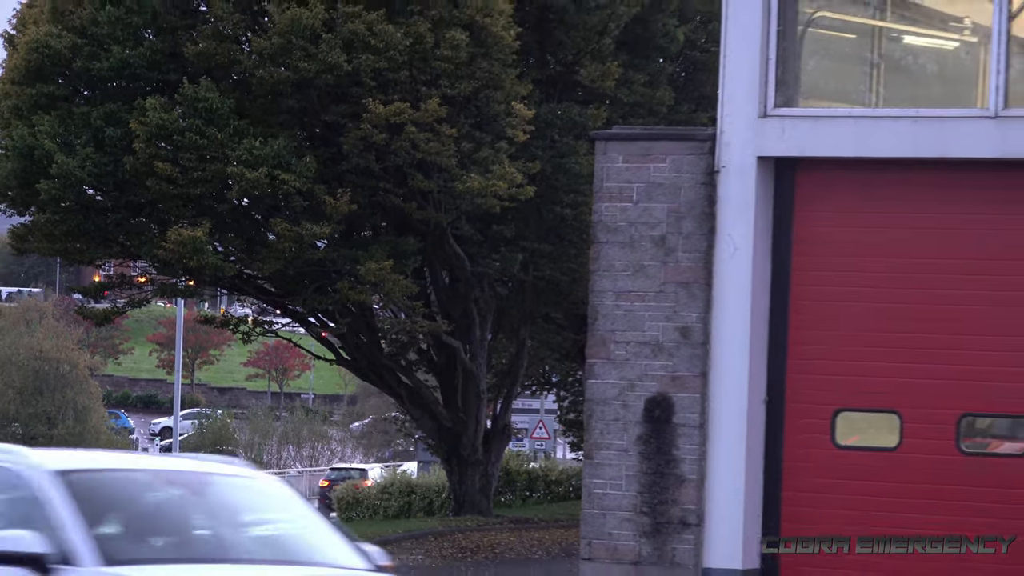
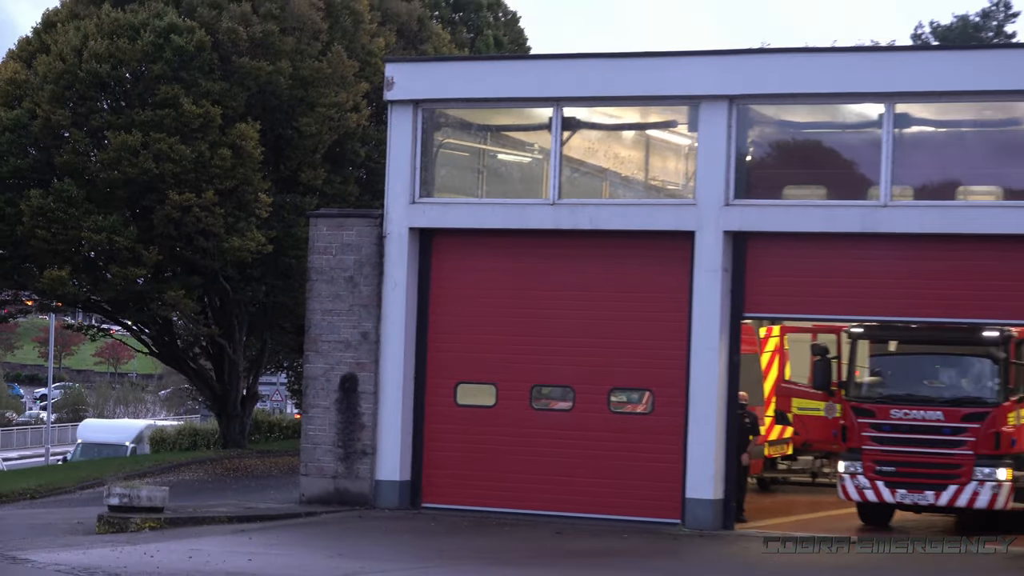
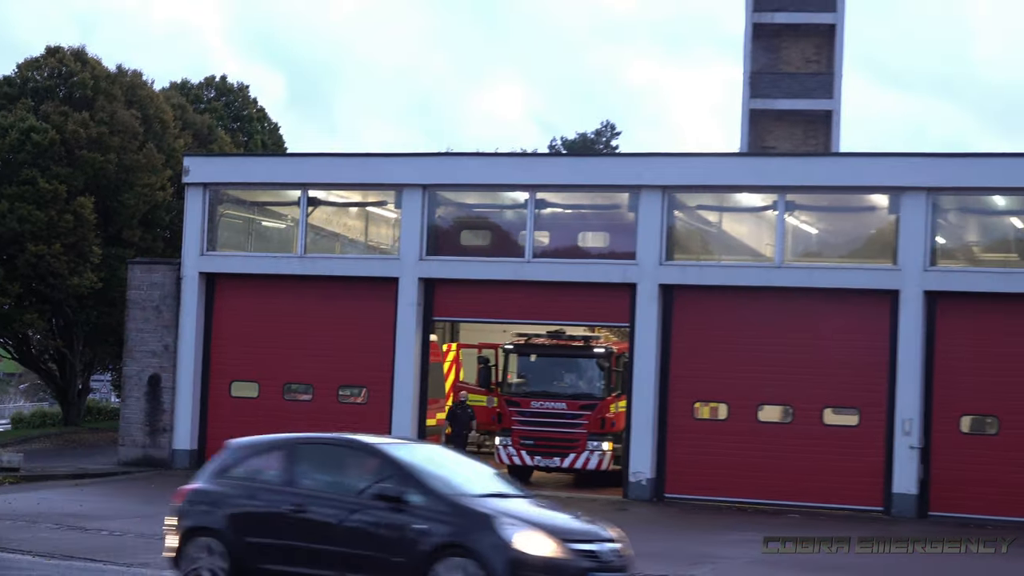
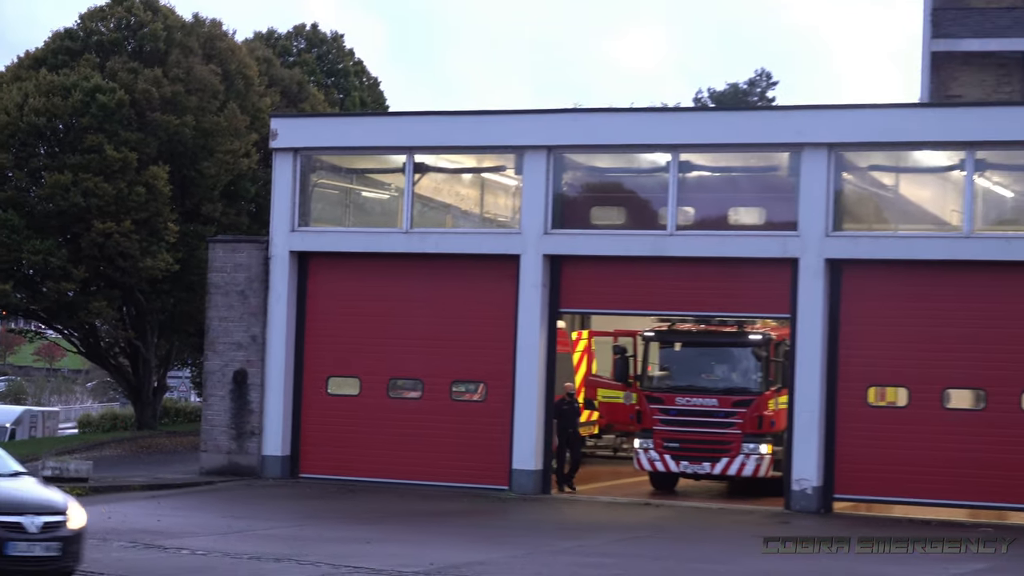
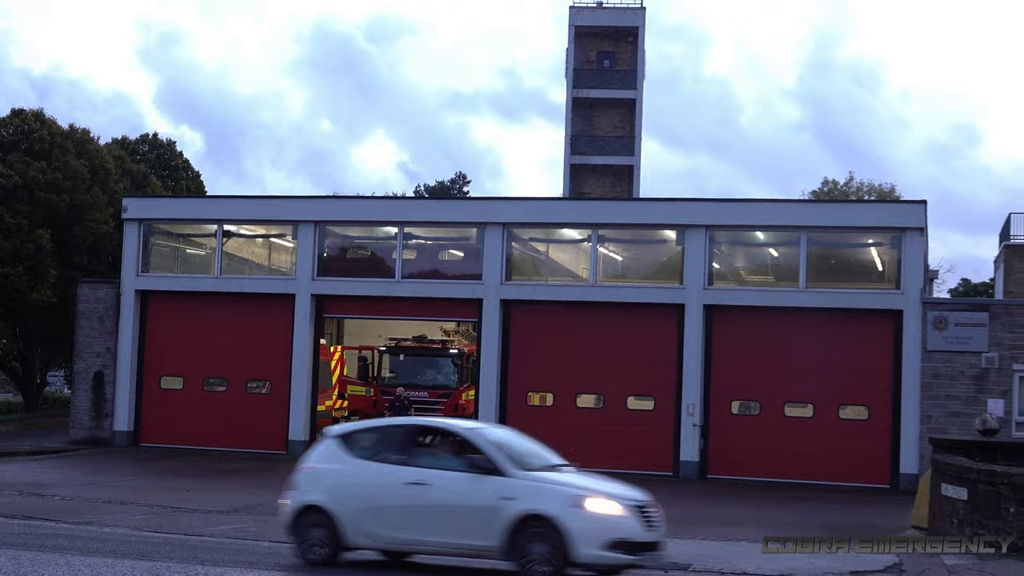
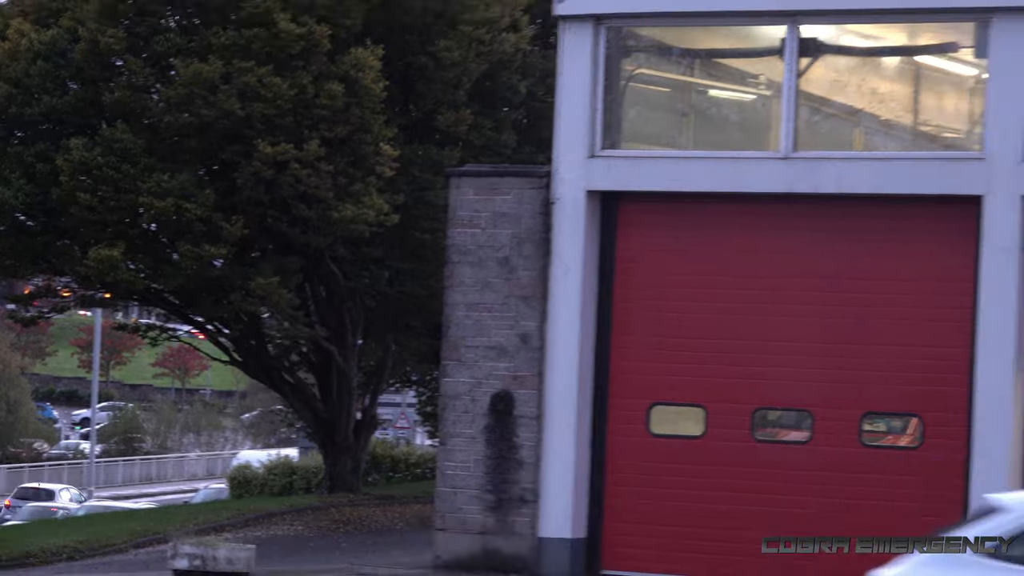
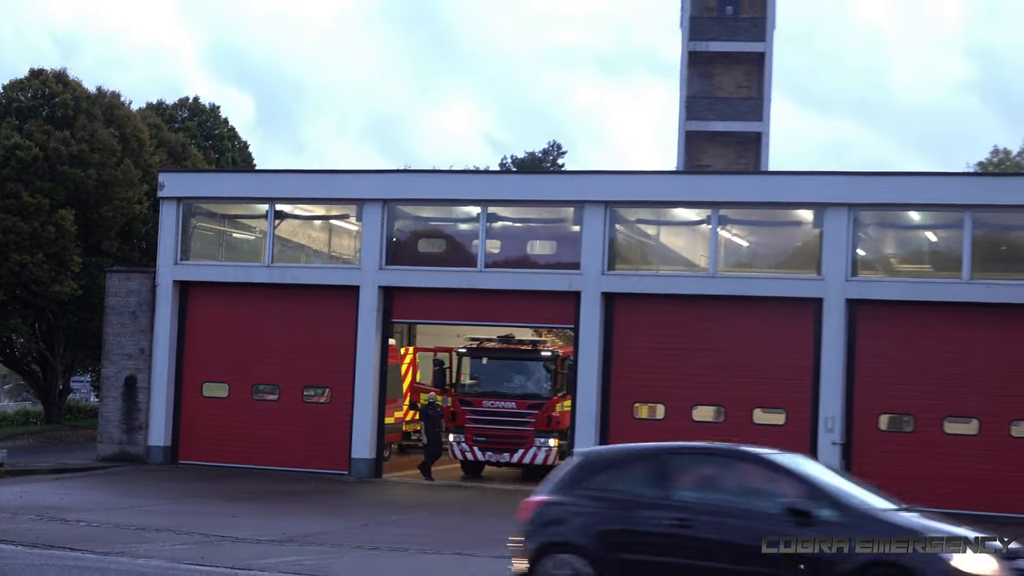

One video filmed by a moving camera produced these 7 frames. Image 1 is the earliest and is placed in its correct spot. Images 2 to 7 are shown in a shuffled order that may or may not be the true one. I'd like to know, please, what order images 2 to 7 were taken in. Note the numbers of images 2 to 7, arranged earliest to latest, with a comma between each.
6, 2, 4, 3, 7, 5
